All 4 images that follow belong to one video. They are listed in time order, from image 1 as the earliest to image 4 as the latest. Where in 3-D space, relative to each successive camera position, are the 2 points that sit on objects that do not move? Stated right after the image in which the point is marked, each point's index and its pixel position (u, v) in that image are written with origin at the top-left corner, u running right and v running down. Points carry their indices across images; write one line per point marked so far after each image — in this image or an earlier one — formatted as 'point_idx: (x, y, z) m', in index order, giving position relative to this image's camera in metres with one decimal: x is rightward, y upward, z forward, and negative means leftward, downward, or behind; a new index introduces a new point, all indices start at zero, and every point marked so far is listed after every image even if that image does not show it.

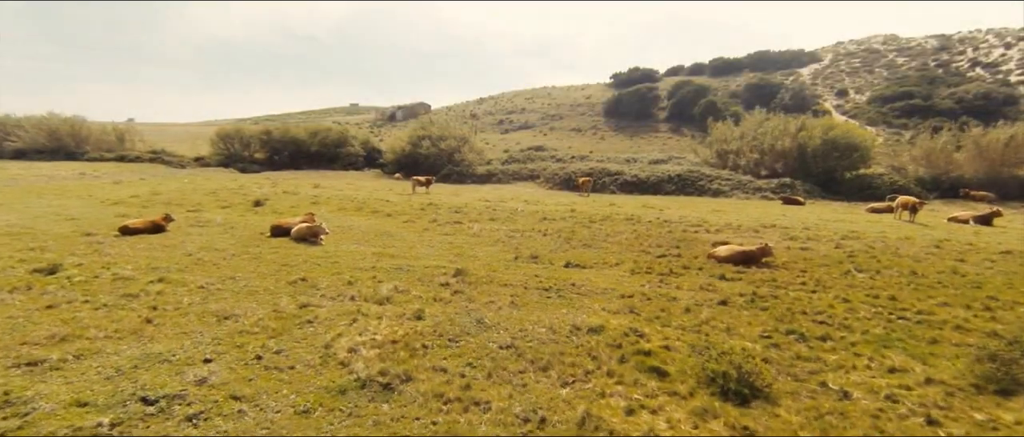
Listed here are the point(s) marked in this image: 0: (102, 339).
0: (-6.3, -1.9, +7.3) m
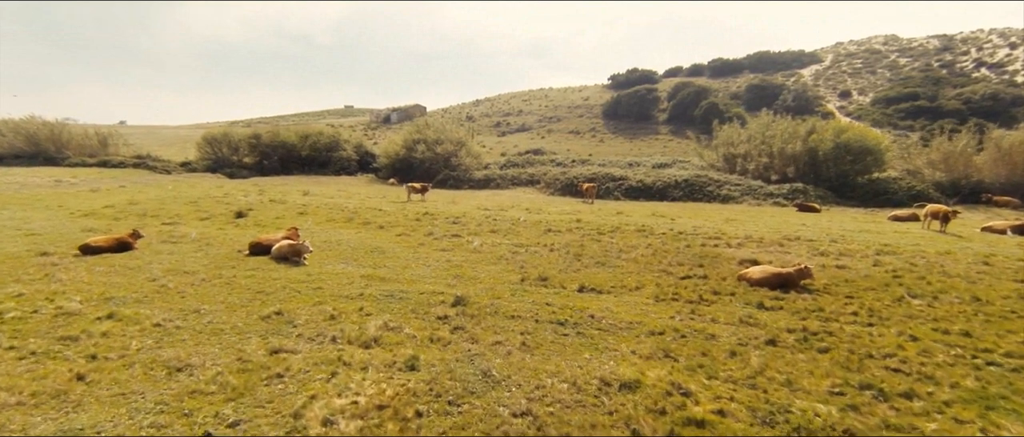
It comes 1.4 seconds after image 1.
0: (-6.1, -2.3, +5.8) m
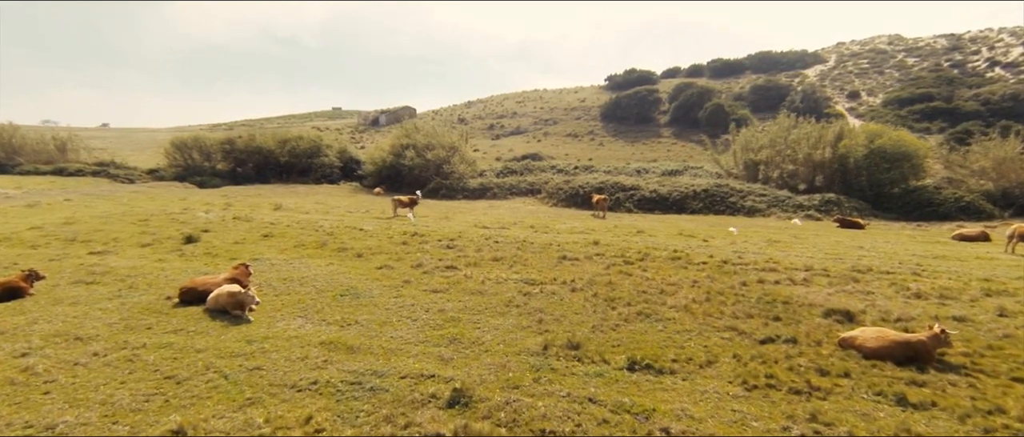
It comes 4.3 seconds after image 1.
0: (-5.7, -3.1, +2.5) m
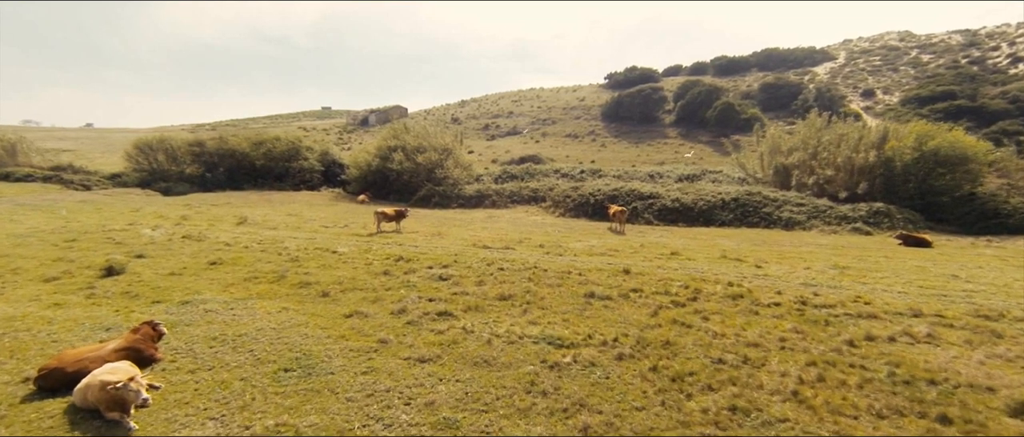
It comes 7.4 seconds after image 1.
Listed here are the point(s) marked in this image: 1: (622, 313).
0: (-5.2, -3.8, -1.1) m
1: (+2.4, -2.1, +10.4) m
